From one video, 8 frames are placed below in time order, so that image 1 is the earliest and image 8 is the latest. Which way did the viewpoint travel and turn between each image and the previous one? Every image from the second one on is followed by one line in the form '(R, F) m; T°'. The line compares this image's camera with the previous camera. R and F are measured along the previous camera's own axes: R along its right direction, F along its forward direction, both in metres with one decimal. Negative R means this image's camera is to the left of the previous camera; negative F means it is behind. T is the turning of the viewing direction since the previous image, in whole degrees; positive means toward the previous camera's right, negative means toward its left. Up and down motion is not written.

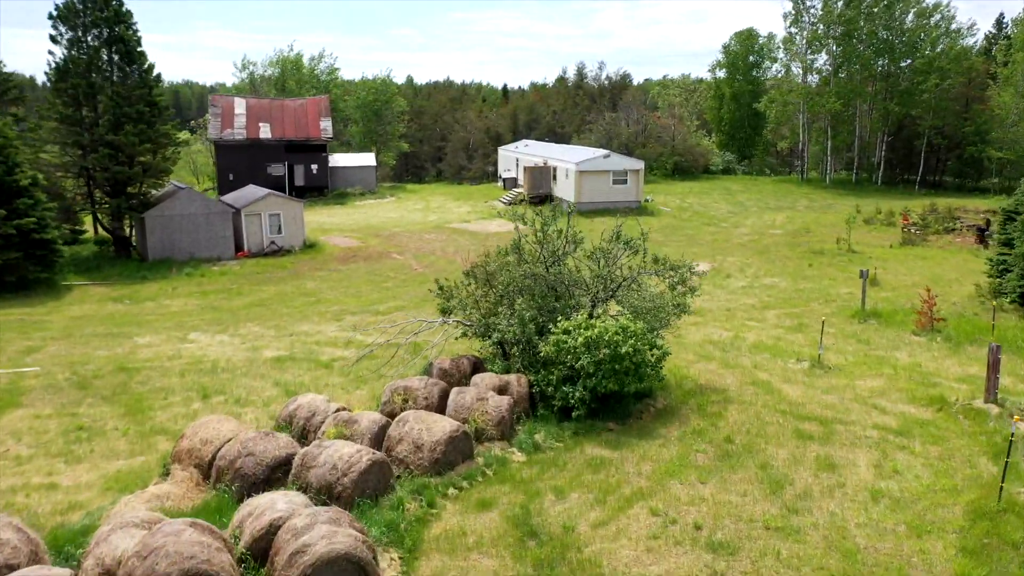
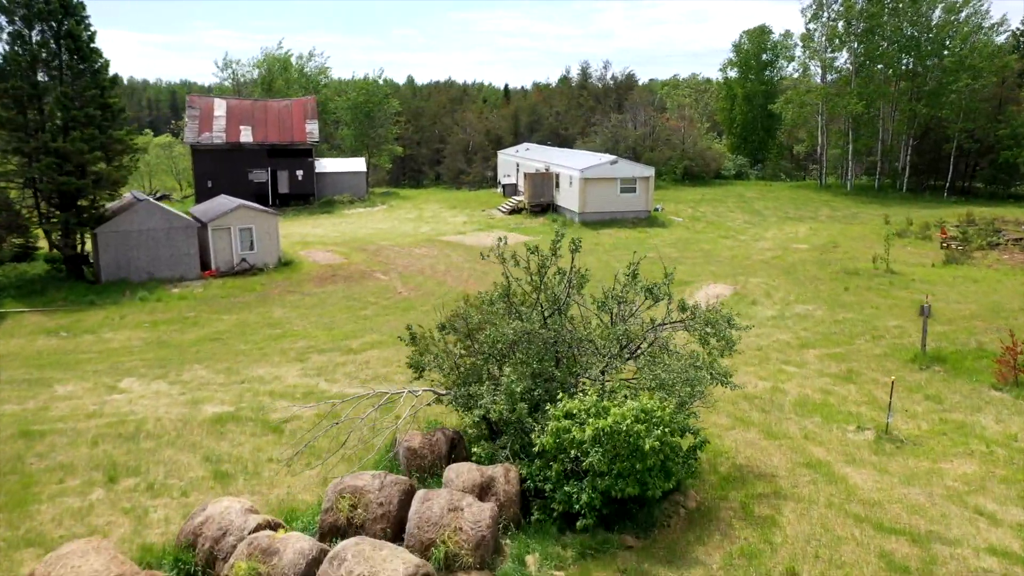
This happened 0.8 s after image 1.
(+0.2, +2.4) m; 0°
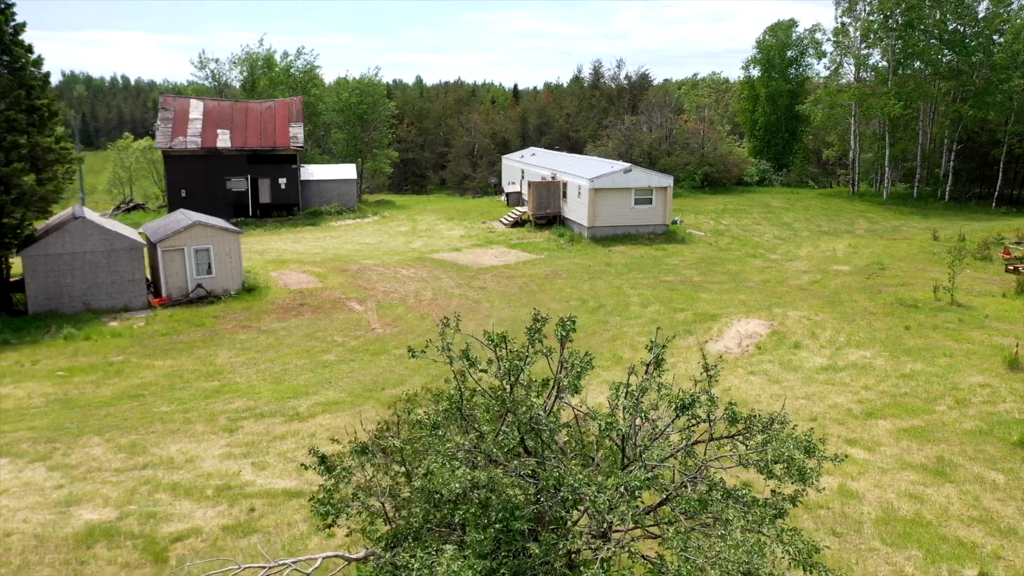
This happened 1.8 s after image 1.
(+0.4, +2.9) m; -1°
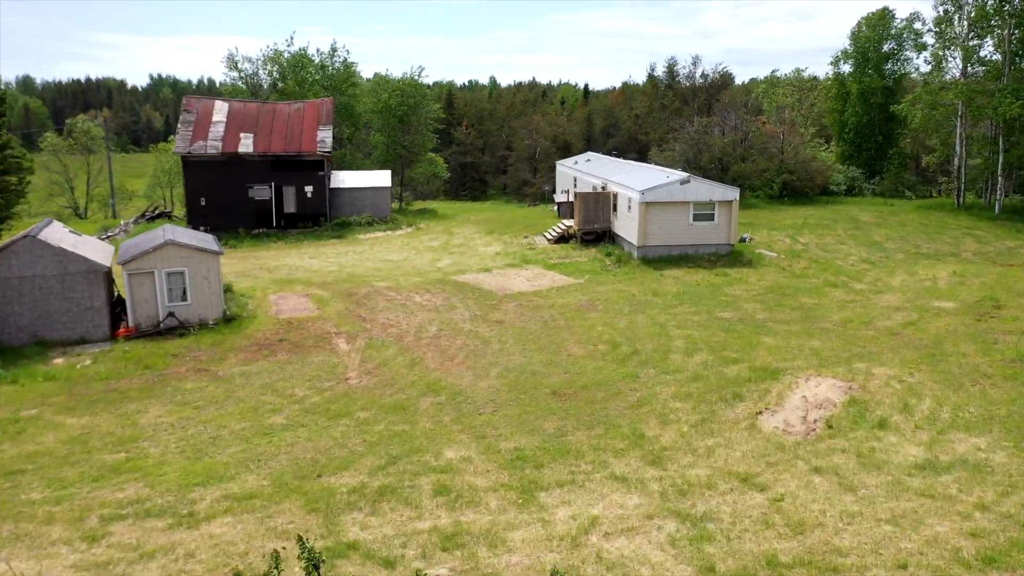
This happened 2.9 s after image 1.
(+1.2, +3.1) m; -6°
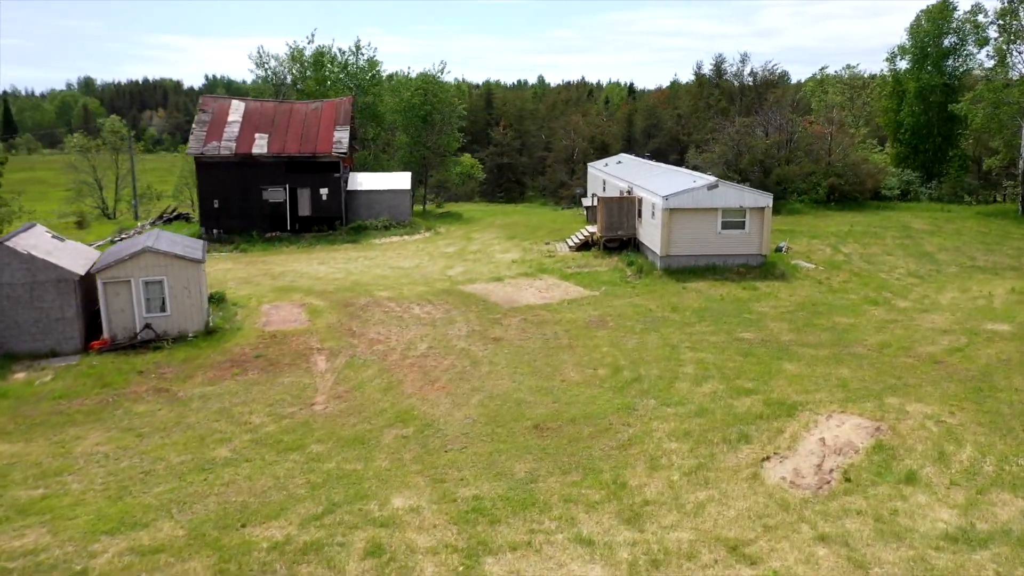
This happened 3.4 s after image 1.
(+1.0, +1.4) m; -4°
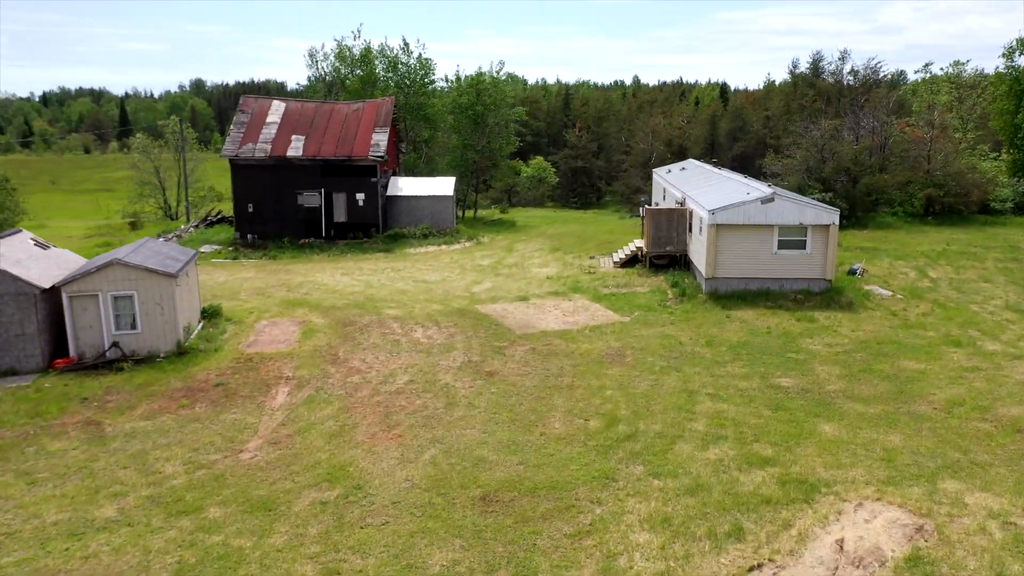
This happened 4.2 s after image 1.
(+1.6, +2.1) m; -7°
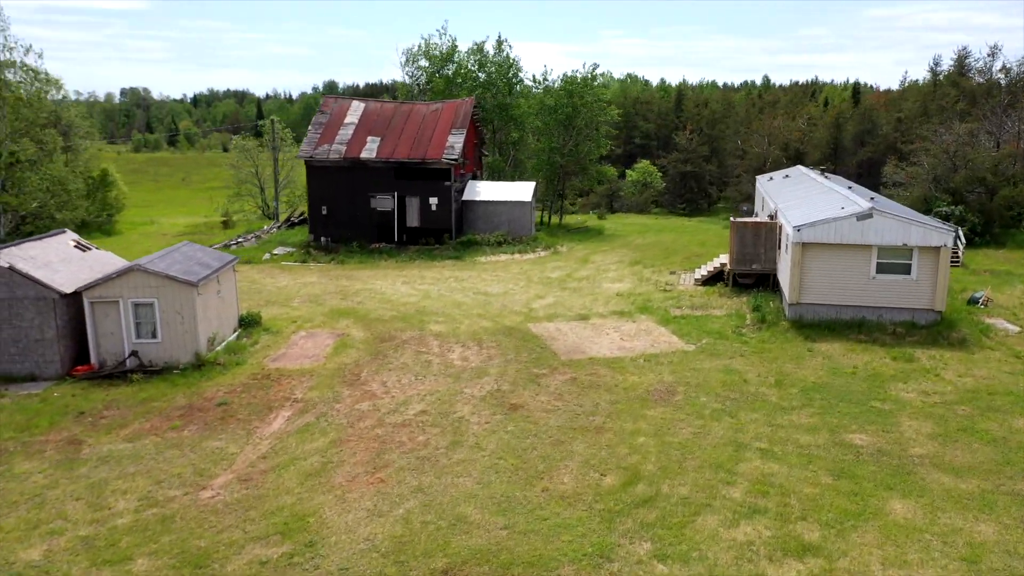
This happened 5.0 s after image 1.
(+1.3, +1.6) m; -9°
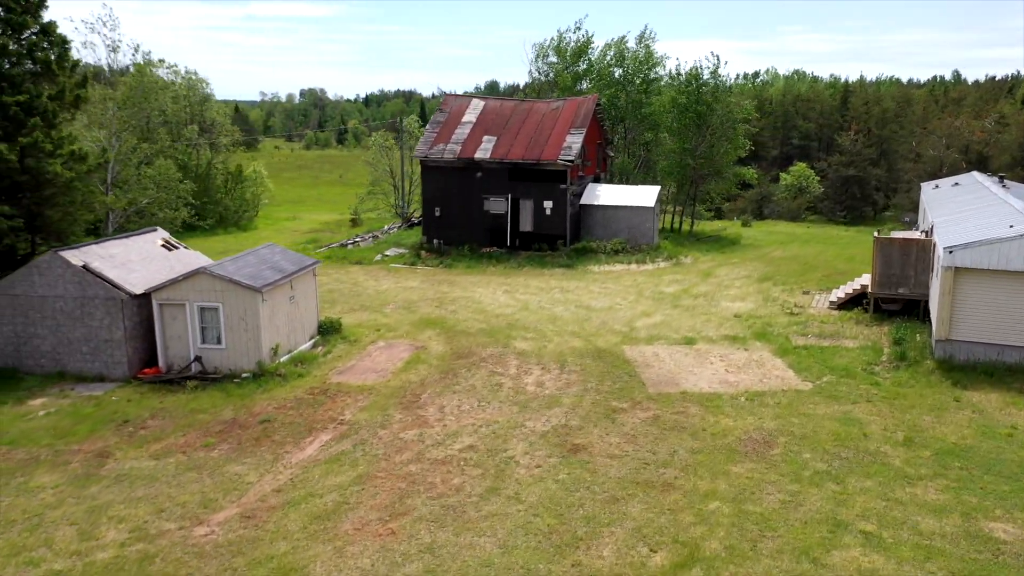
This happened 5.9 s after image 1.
(+1.1, +1.6) m; -11°
